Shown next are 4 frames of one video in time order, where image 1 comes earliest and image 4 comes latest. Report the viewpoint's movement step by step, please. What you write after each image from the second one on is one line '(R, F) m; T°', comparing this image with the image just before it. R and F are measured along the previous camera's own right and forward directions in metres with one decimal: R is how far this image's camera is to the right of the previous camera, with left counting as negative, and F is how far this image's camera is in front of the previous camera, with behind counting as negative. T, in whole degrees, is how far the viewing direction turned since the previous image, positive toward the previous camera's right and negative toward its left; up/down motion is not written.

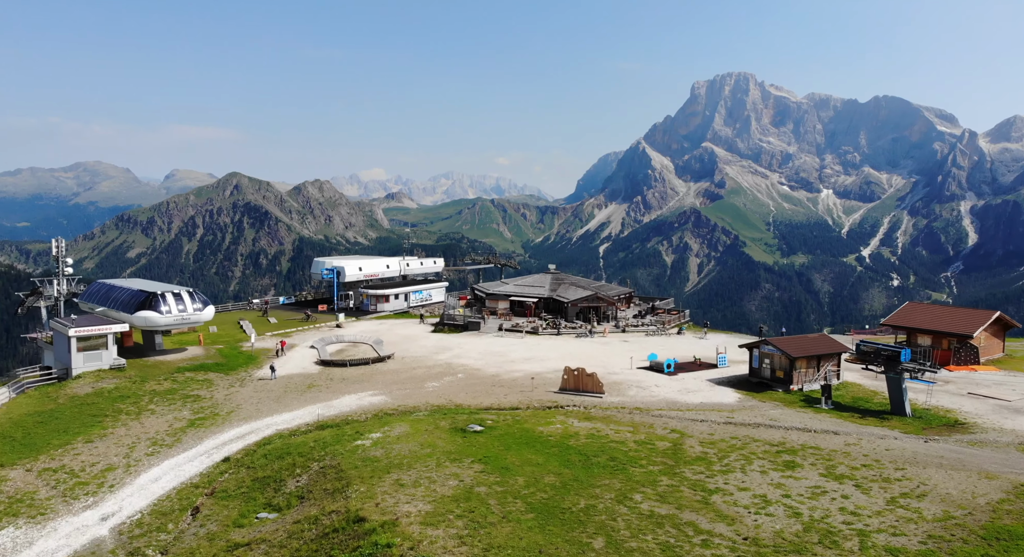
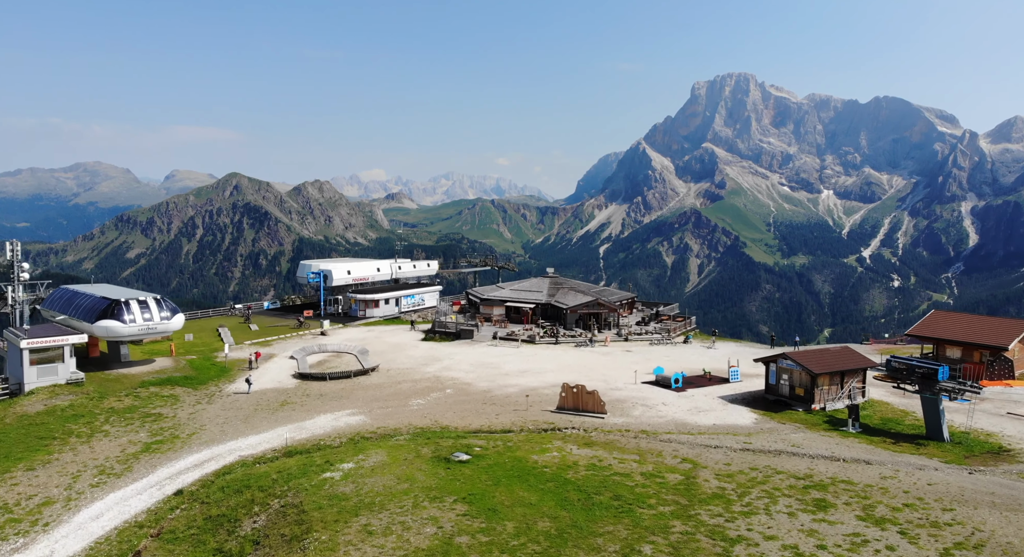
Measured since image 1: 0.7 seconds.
(+0.6, +5.6) m; 0°
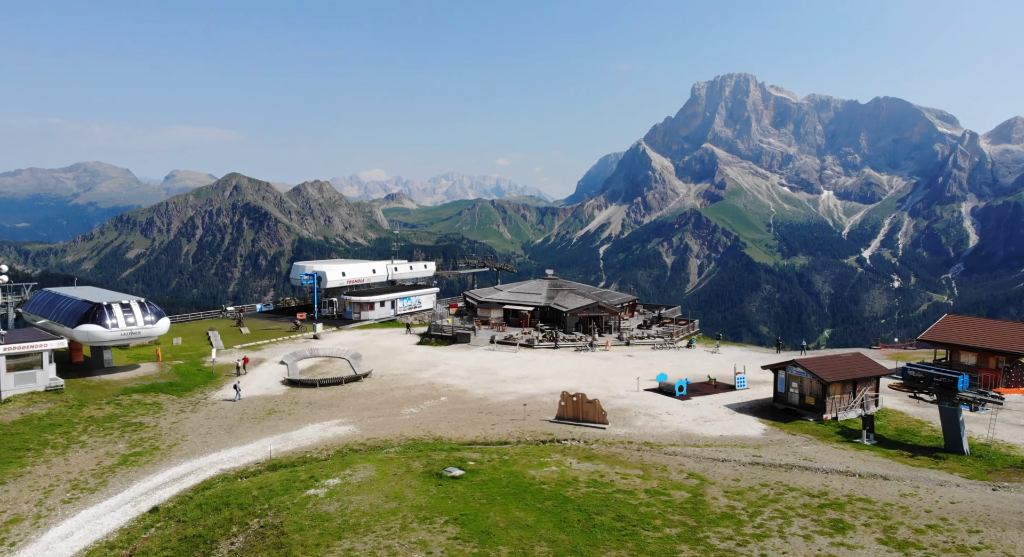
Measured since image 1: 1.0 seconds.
(+0.2, +2.4) m; 0°
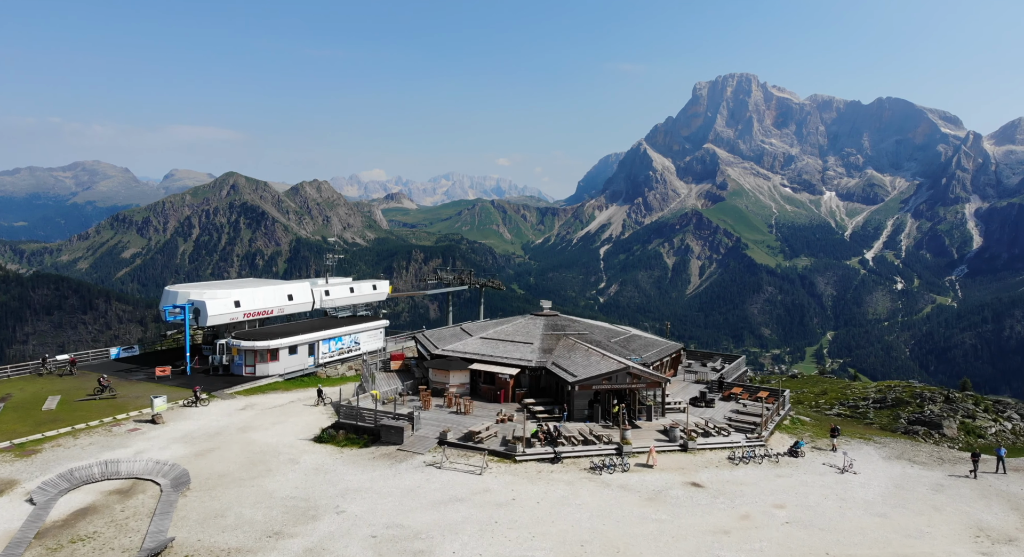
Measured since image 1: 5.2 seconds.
(+2.3, +34.7) m; 0°
